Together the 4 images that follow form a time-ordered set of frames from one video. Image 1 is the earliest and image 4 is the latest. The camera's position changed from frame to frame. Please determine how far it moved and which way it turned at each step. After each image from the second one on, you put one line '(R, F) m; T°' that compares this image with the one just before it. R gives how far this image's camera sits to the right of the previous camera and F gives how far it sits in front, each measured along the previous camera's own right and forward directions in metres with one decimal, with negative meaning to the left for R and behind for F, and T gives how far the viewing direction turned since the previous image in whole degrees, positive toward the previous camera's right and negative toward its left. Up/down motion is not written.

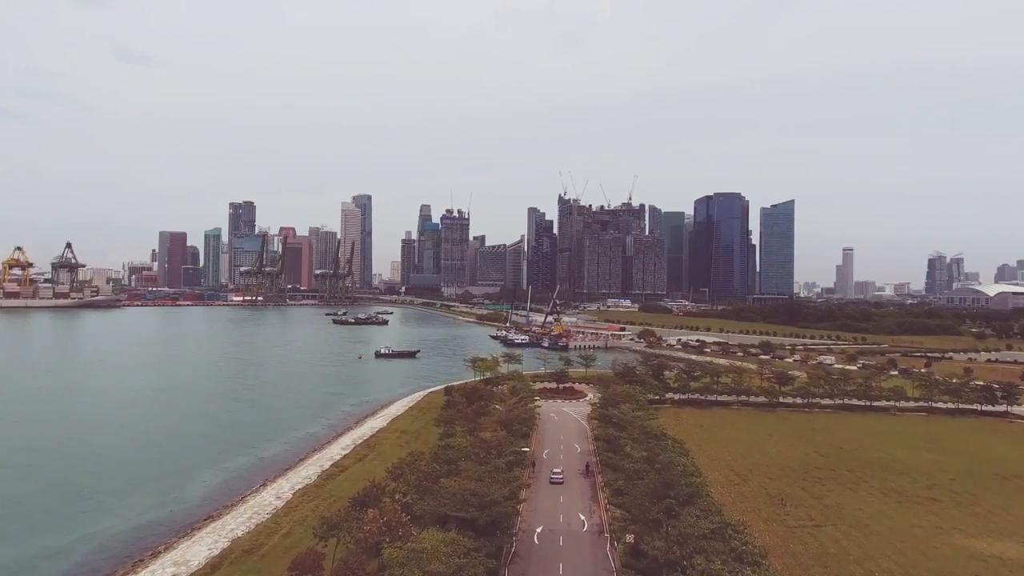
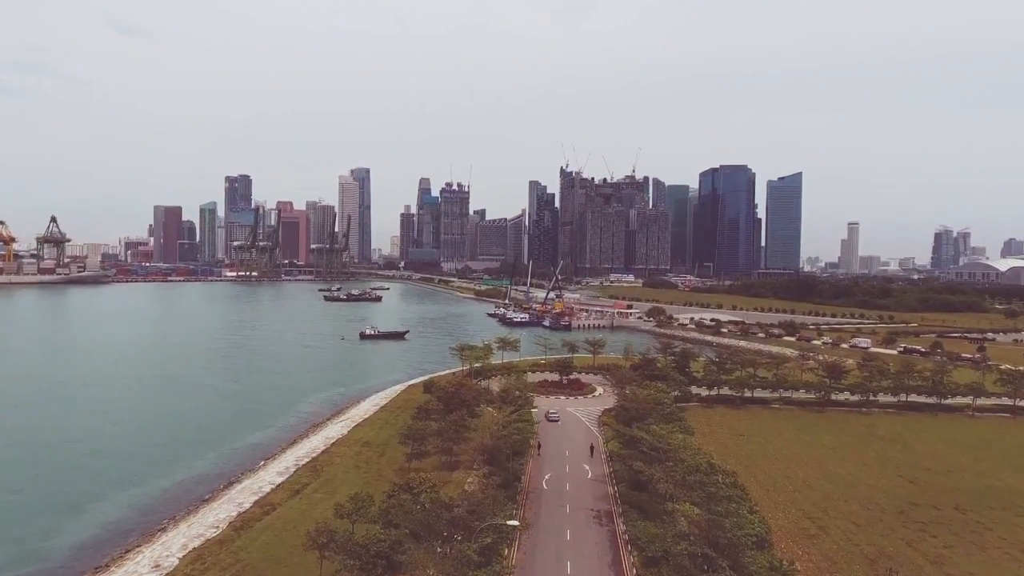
(+0.3, +6.4) m; 0°
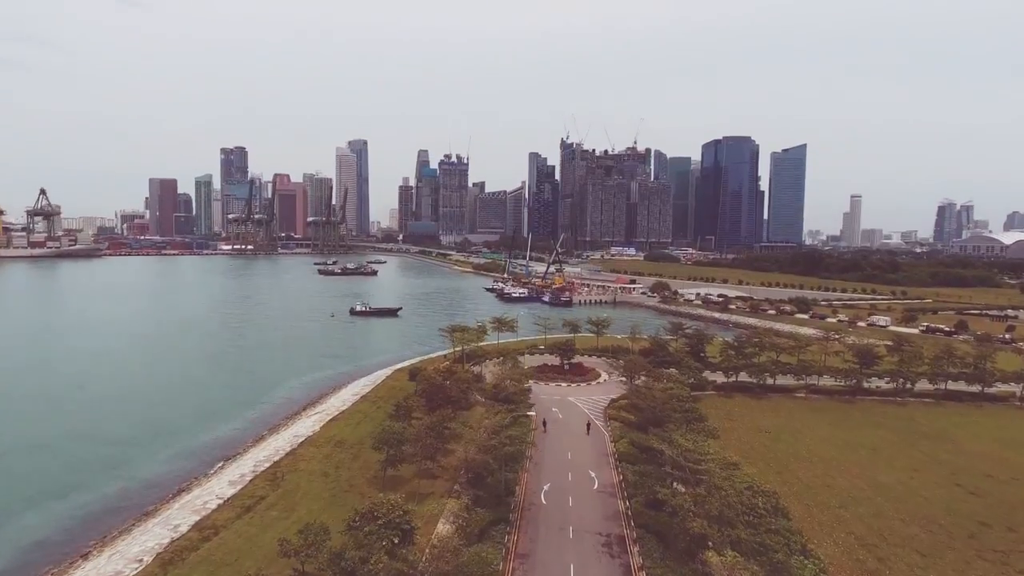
(+0.2, +3.1) m; 0°
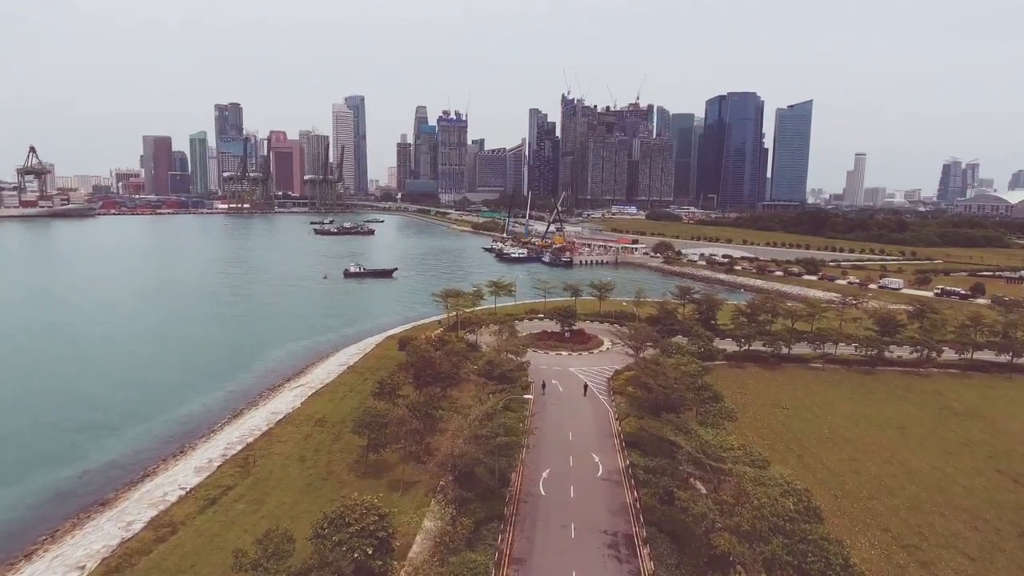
(+0.1, +1.9) m; 0°
